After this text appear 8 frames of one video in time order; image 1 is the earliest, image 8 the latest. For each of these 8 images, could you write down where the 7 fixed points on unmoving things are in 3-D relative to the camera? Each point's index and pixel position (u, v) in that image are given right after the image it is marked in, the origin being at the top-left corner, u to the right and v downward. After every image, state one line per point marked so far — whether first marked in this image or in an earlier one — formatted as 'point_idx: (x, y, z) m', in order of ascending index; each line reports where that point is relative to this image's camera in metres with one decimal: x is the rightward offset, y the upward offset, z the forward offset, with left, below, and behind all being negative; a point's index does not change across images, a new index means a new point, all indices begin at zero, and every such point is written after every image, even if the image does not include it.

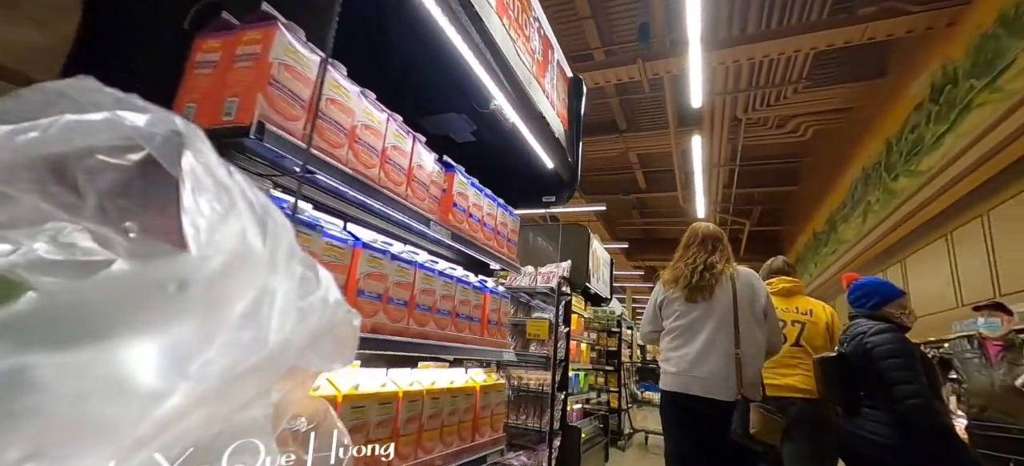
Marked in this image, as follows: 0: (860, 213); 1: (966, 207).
0: (+4.7, +0.3, +5.8) m
1: (+4.3, +0.2, +4.0) m
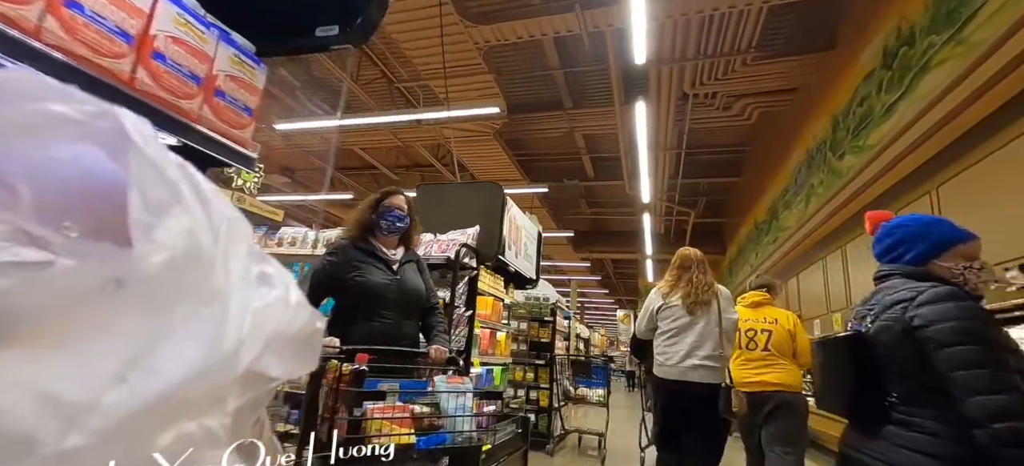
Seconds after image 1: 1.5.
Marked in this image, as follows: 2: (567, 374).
0: (+3.8, +0.5, +5.7) m
1: (+3.5, +0.4, +3.8) m
2: (+0.5, -1.4, +4.4) m
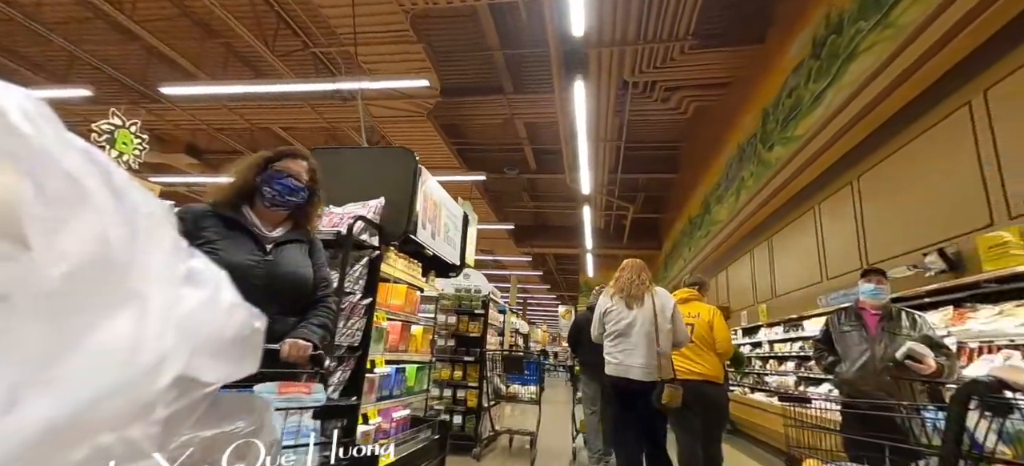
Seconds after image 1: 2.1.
0: (+3.0, +0.6, +5.8) m
1: (+2.9, +0.5, +3.9) m
2: (-0.1, -1.3, +4.1) m
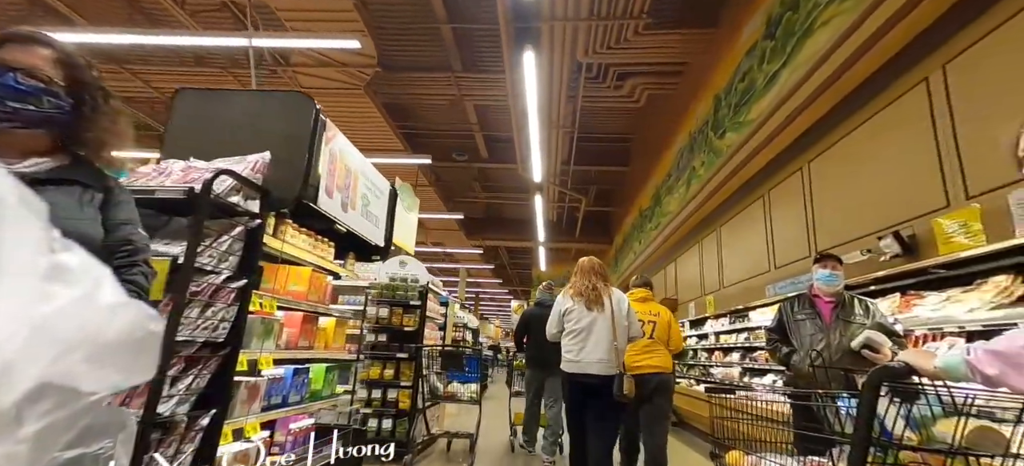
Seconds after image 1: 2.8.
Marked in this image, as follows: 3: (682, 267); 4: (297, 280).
0: (+2.3, +0.7, +5.7) m
1: (+2.4, +0.6, +3.8) m
2: (-0.7, -1.2, +3.7) m
3: (+2.7, -0.5, +6.9) m
4: (-1.0, -0.2, +1.9) m
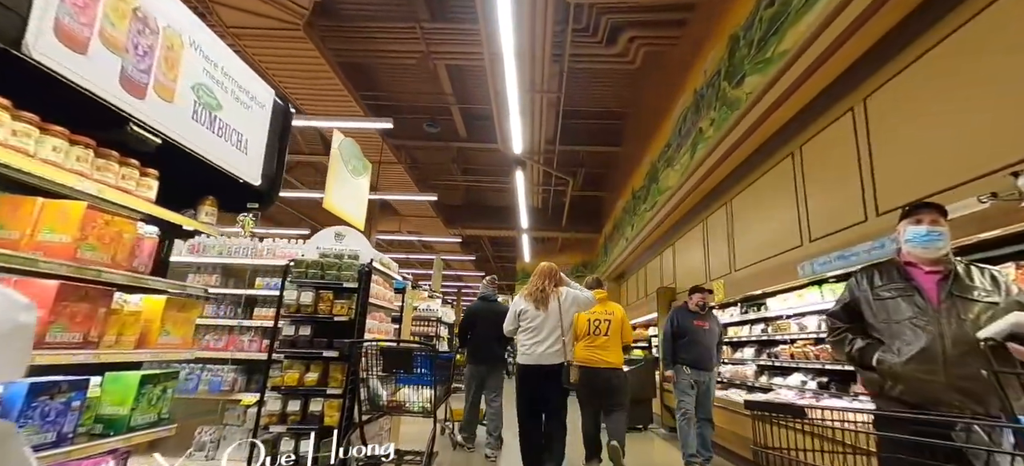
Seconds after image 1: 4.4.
0: (+2.0, +0.9, +4.9) m
1: (+2.2, +0.8, +3.1) m
2: (-0.9, -0.9, +2.9) m
3: (+2.4, -0.3, +6.1) m
4: (-1.2, 0.0, +1.1) m
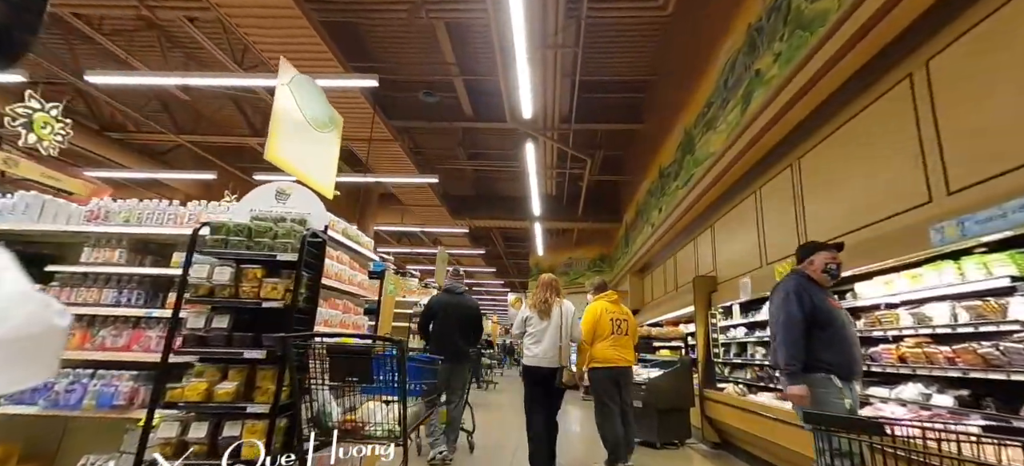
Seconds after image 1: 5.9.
0: (+2.0, +1.2, +4.0) m
1: (+2.2, +1.1, +2.1) m
2: (-0.9, -0.7, +2.0) m
3: (+2.5, 0.0, +5.2) m
4: (-1.2, +0.3, +0.2) m
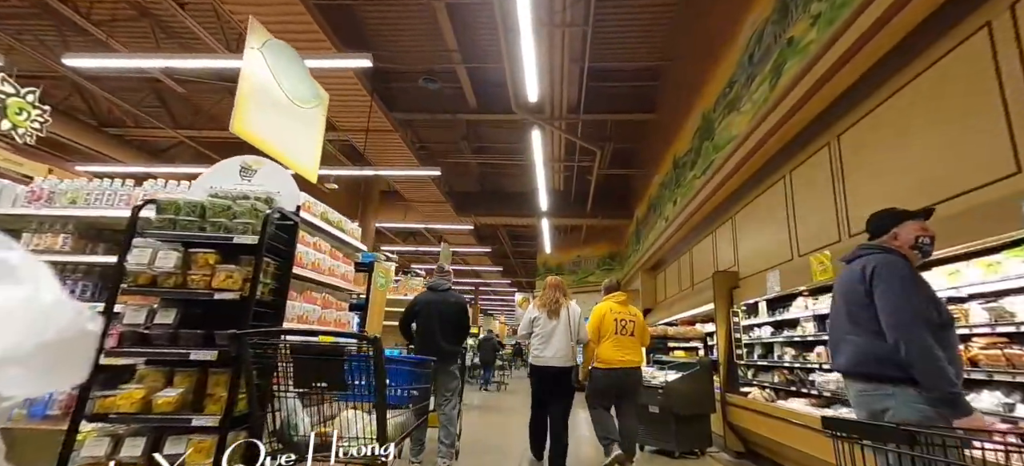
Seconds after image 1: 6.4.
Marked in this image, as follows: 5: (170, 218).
0: (+2.1, +1.3, +3.6) m
1: (+2.2, +1.2, +1.7) m
2: (-0.9, -0.6, +1.7) m
3: (+2.6, +0.1, +4.8) m
4: (-1.2, +0.3, -0.1) m
5: (-1.4, +0.1, +1.7) m
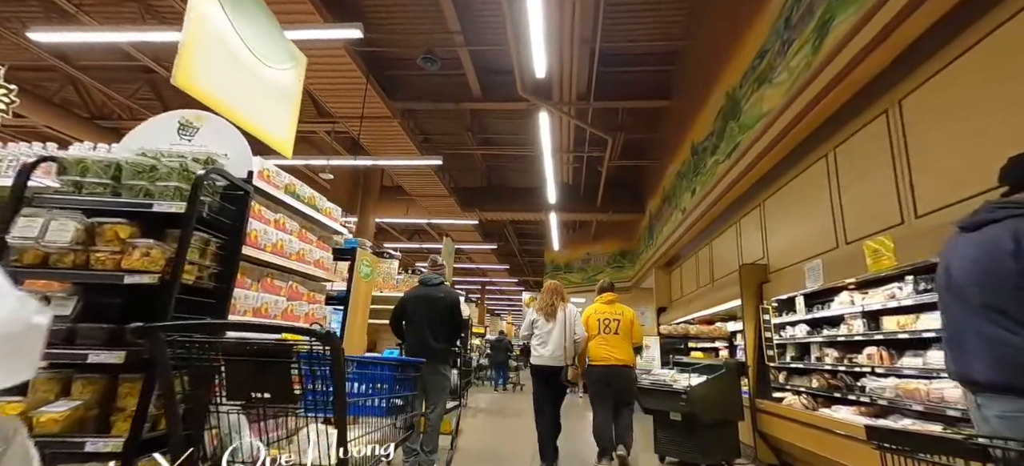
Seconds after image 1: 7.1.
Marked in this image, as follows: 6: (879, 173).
0: (+2.1, +1.4, +3.1) m
1: (+2.2, +1.3, +1.3) m
2: (-0.9, -0.5, +1.3) m
3: (+2.6, +0.2, +4.4) m
4: (-1.2, +0.4, -0.5) m
5: (-1.3, +0.2, +1.3) m
6: (+2.4, +0.4, +2.7) m
